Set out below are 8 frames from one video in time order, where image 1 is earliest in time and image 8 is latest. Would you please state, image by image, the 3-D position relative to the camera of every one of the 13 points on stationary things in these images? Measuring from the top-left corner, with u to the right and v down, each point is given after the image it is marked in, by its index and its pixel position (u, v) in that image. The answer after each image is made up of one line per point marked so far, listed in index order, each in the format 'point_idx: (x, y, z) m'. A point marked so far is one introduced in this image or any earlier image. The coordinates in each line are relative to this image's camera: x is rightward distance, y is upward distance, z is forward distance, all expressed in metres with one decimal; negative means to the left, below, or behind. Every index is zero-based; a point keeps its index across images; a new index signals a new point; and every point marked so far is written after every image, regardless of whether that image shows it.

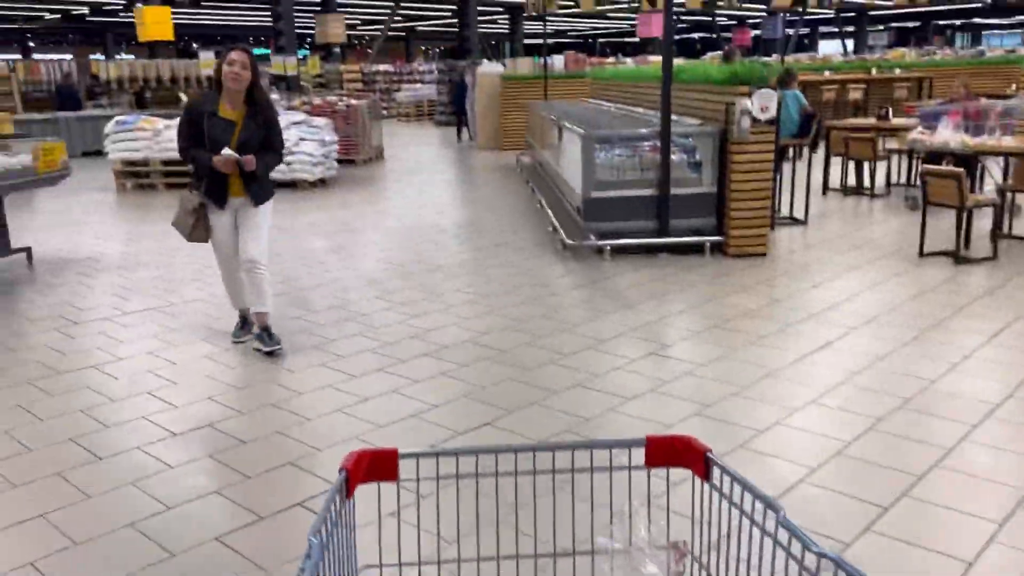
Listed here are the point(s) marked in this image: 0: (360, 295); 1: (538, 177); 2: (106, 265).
0: (-0.9, 0.0, +4.9) m
1: (+0.3, +1.3, +9.8) m
2: (-2.7, +0.2, +5.7) m
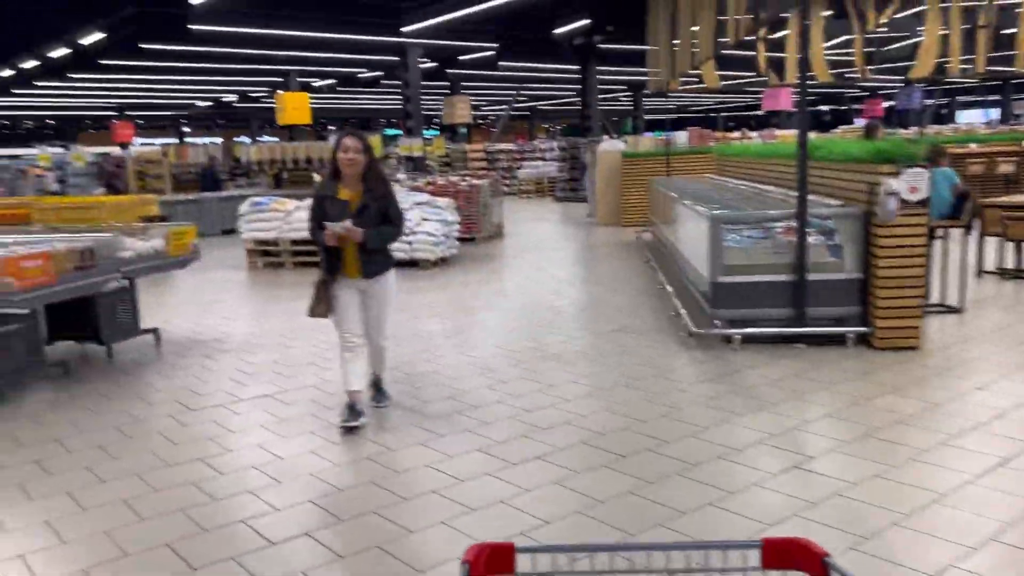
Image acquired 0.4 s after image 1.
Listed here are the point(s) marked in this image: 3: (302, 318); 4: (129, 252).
0: (-0.2, -0.5, +4.7) m
1: (+1.7, +0.4, +9.5) m
2: (-1.9, -0.4, +5.7) m
3: (-1.7, -0.2, +6.7) m
4: (-2.4, +0.2, +5.2) m
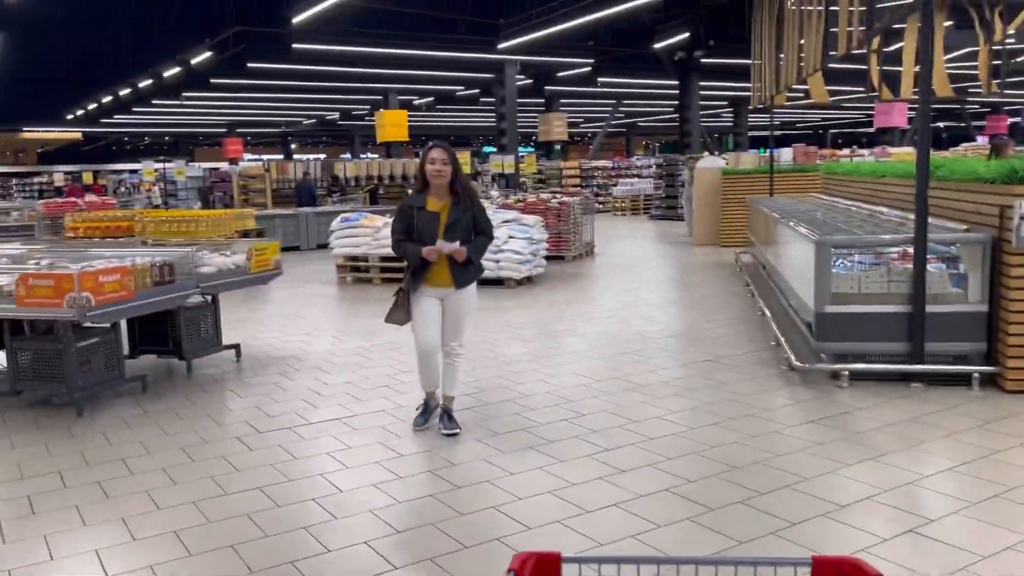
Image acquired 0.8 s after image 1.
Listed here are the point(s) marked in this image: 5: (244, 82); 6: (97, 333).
0: (+0.2, -0.7, +4.4) m
1: (+2.6, +0.1, +9.0) m
2: (-1.4, -0.5, +5.6) m
3: (-1.0, -0.4, +6.6) m
4: (-1.9, +0.1, +5.2) m
5: (-5.7, +4.4, +18.0) m
6: (-2.3, -0.2, +4.6) m
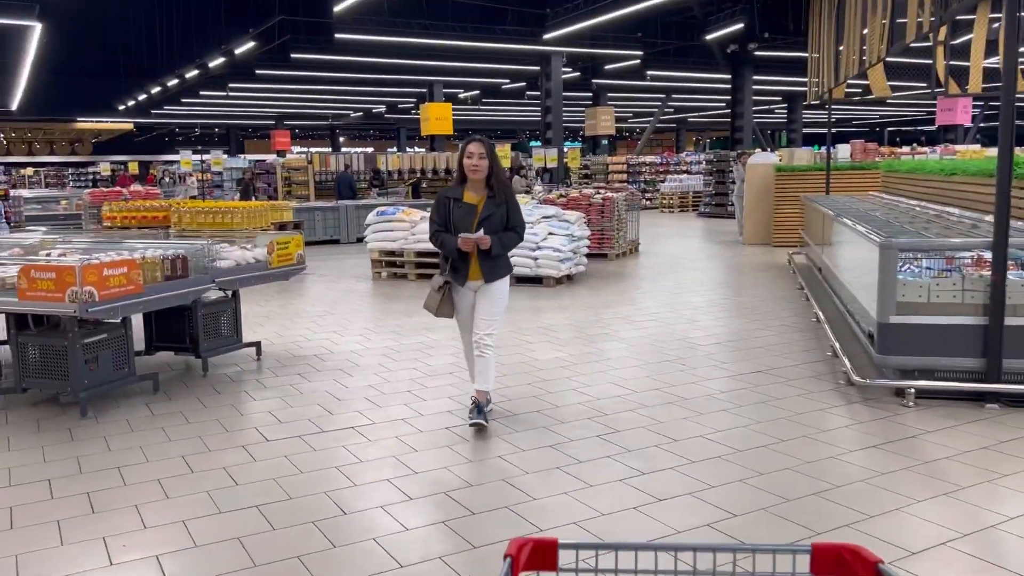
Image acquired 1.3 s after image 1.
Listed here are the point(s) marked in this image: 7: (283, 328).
0: (+0.3, -0.7, +4.0) m
1: (+3.0, +0.1, +8.4) m
2: (-1.2, -0.5, +5.3) m
3: (-0.8, -0.4, +6.3) m
4: (-1.7, +0.2, +4.9) m
5: (-4.8, +4.6, +17.9) m
6: (-2.1, -0.2, +4.4) m
7: (-1.9, -0.3, +6.8) m
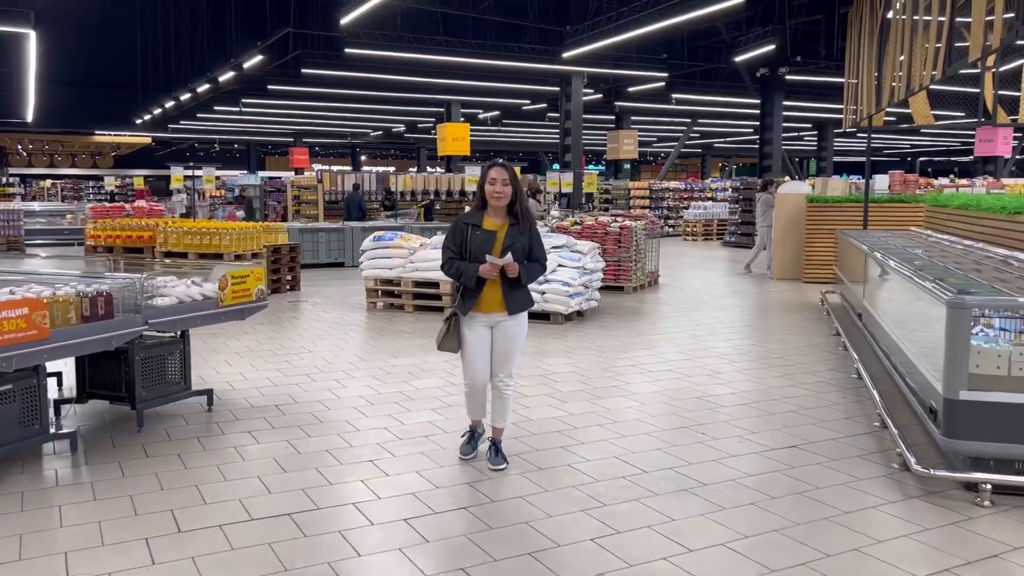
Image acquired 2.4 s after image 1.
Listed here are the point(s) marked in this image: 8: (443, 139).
0: (+0.2, -0.9, +3.3) m
1: (+3.1, -0.4, +7.6) m
2: (-1.2, -0.7, +4.6) m
3: (-0.8, -0.6, +5.6) m
4: (-1.7, 0.0, +4.2) m
5: (-4.4, +4.1, +17.4) m
6: (-2.2, -0.4, +3.7) m
7: (-1.9, -0.6, +6.1) m
8: (-1.6, +3.5, +19.6) m
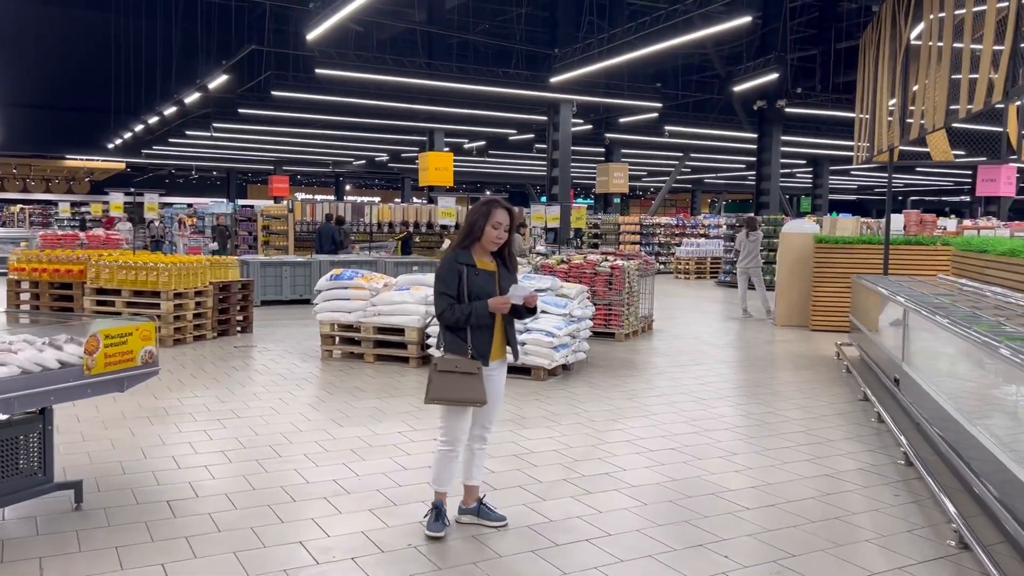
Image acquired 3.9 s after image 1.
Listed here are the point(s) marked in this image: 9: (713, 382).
0: (+0.1, -1.2, +2.2) m
1: (+2.9, -0.8, +6.6) m
2: (-1.4, -1.0, +3.5) m
3: (-1.0, -0.9, +4.5) m
4: (-1.9, -0.3, +3.1) m
5: (-4.7, +3.4, +16.4) m
6: (-2.3, -0.6, +2.6) m
7: (-2.1, -0.9, +5.0) m
8: (-2.0, +2.6, +18.6) m
9: (+1.8, -0.8, +7.3) m
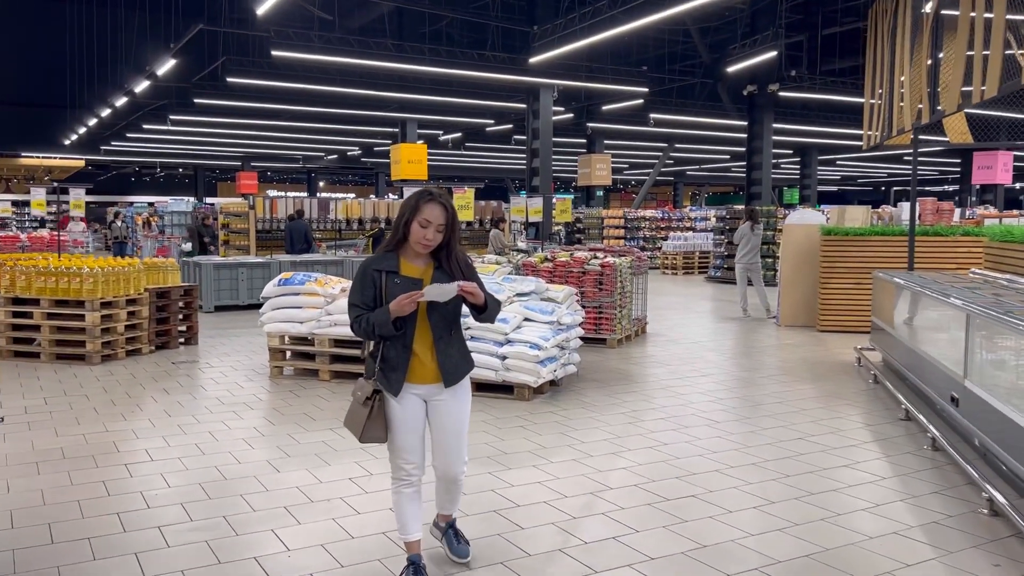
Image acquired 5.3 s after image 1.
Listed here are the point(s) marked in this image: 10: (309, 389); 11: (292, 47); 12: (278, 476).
0: (+0.1, -1.2, +1.2) m
1: (+2.7, -0.8, +5.6) m
2: (-1.5, -1.1, +2.5) m
3: (-1.0, -1.0, +3.4) m
4: (-1.9, -0.4, +2.1) m
5: (-5.1, +3.3, +15.3) m
6: (-2.4, -0.7, +1.5) m
7: (-2.1, -1.0, +3.9) m
8: (-2.4, +2.6, +17.6) m
9: (+1.6, -0.8, +6.4) m
10: (-1.5, -0.8, +6.2) m
11: (-3.0, +3.3, +11.4) m
12: (-1.2, -0.9, +4.2) m
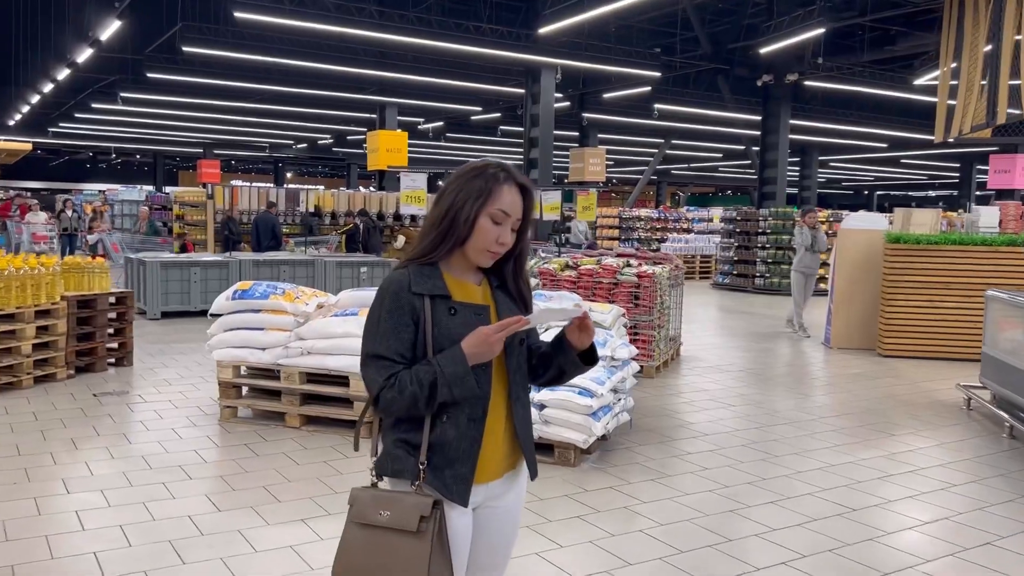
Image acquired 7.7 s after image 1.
0: (+0.5, -1.3, -0.4) m
1: (+2.9, -1.0, +4.2) m
2: (-1.1, -1.2, +0.8) m
3: (-0.8, -1.1, +1.8) m
4: (-1.6, -0.5, +0.4) m
5: (-5.2, +3.3, +13.5) m
6: (-2.0, -0.8, -0.1) m
7: (-1.9, -1.0, +2.3) m
8: (-2.6, +2.6, +15.9) m
9: (+1.8, -1.0, +4.9) m
10: (-1.3, -0.8, +4.6) m
11: (-2.9, +3.2, +9.7) m
12: (-0.9, -1.0, +2.6) m
